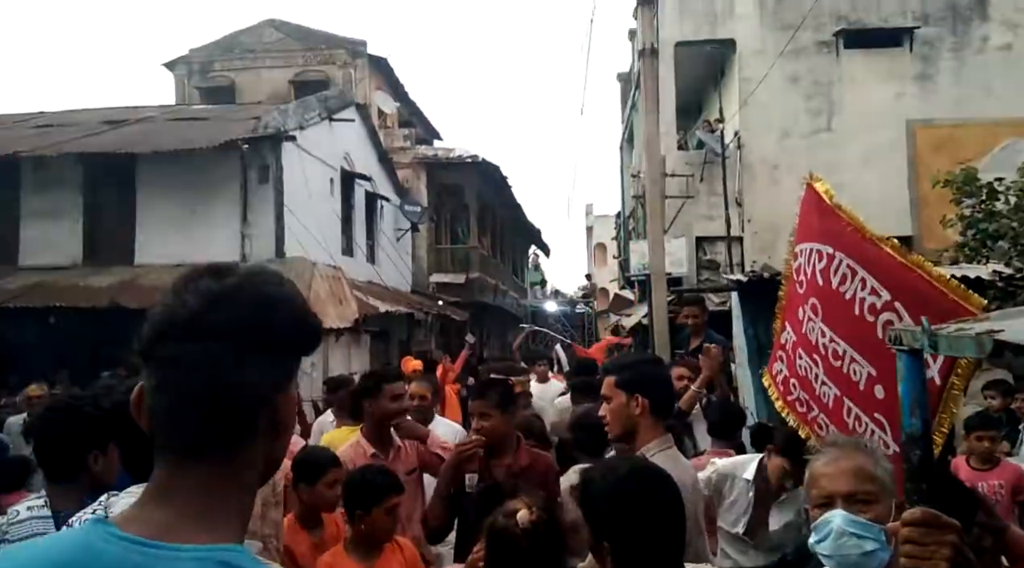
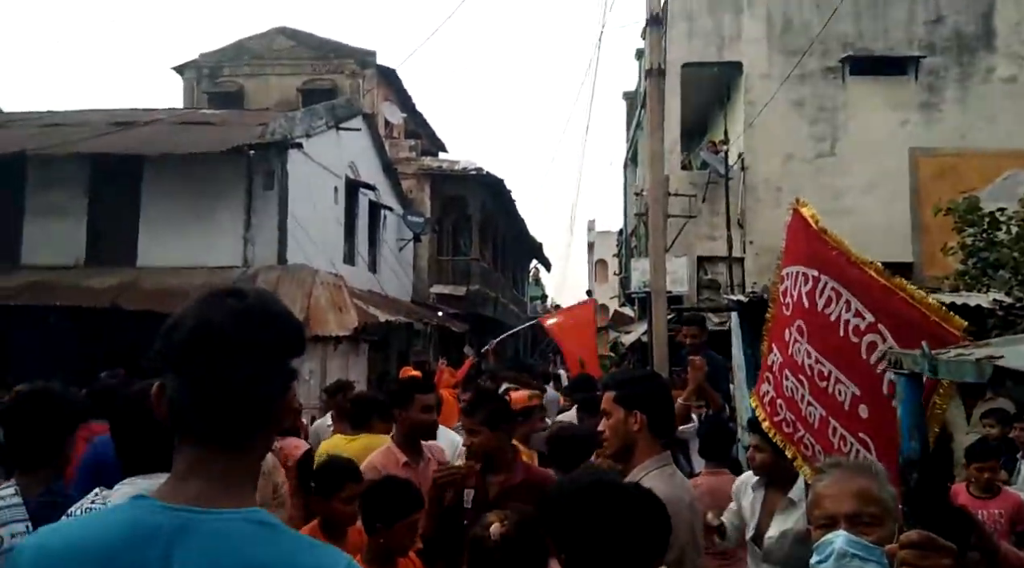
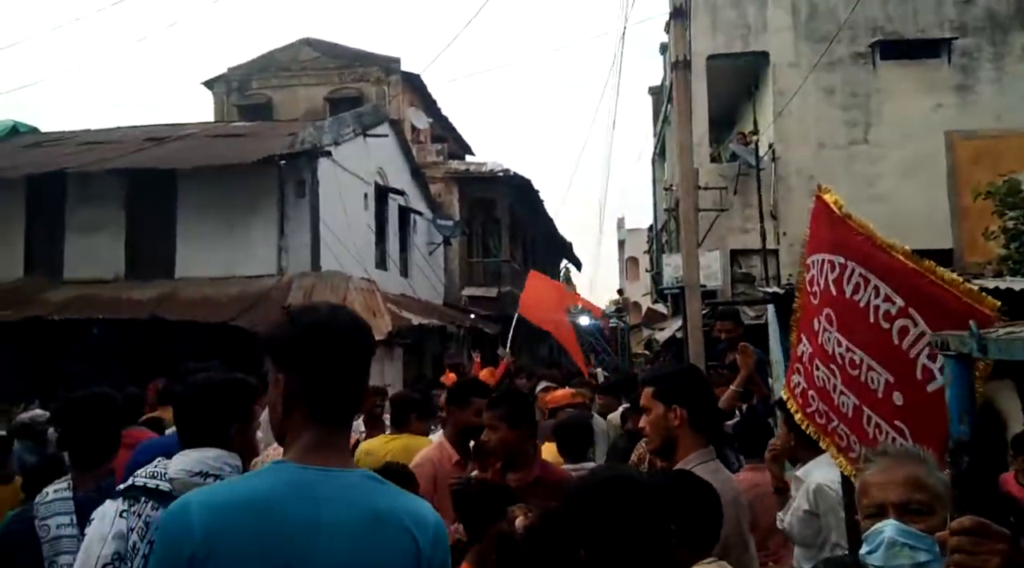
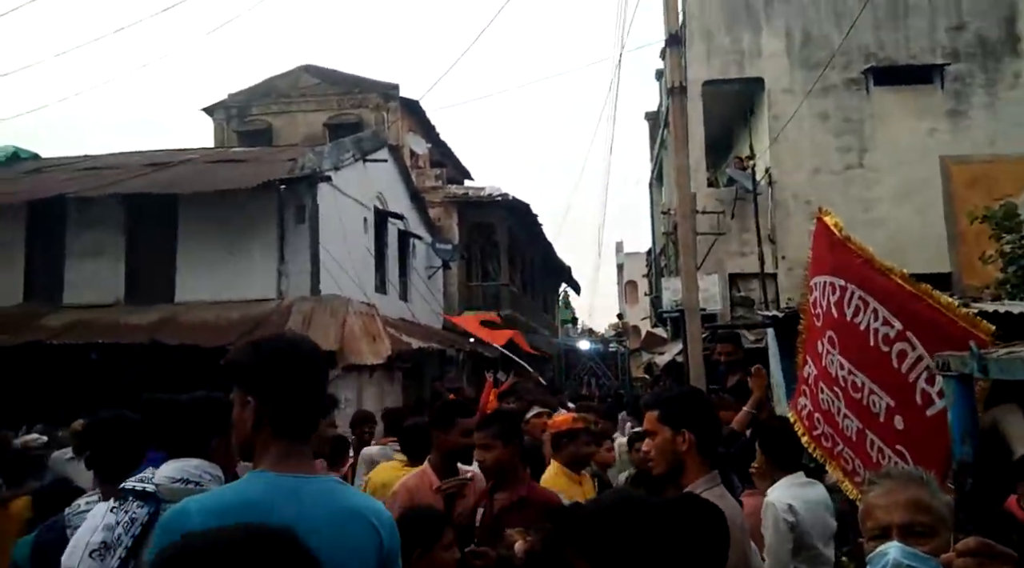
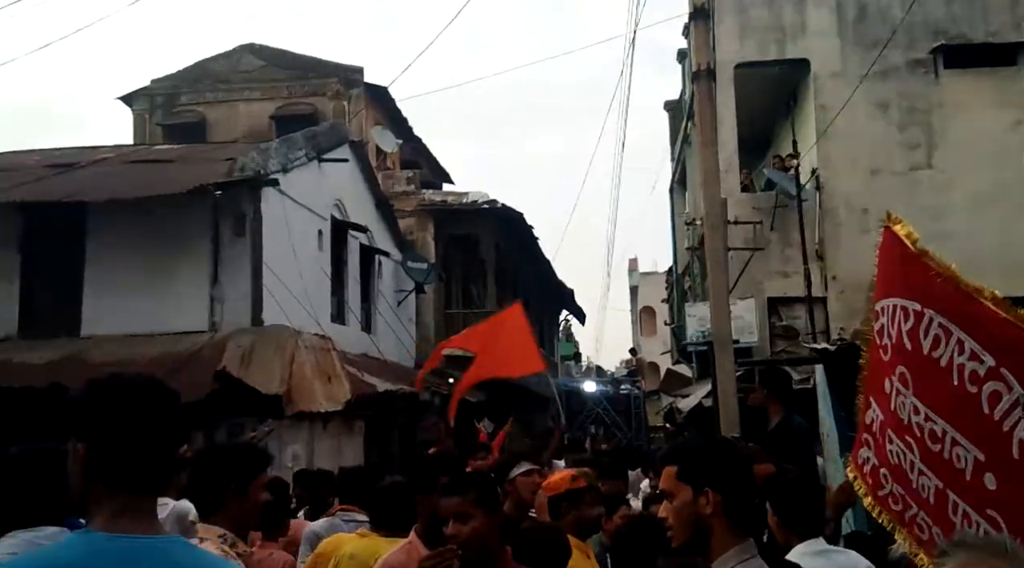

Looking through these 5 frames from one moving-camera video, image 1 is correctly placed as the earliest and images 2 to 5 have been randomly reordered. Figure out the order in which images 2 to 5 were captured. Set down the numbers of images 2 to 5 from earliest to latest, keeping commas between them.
2, 3, 4, 5
